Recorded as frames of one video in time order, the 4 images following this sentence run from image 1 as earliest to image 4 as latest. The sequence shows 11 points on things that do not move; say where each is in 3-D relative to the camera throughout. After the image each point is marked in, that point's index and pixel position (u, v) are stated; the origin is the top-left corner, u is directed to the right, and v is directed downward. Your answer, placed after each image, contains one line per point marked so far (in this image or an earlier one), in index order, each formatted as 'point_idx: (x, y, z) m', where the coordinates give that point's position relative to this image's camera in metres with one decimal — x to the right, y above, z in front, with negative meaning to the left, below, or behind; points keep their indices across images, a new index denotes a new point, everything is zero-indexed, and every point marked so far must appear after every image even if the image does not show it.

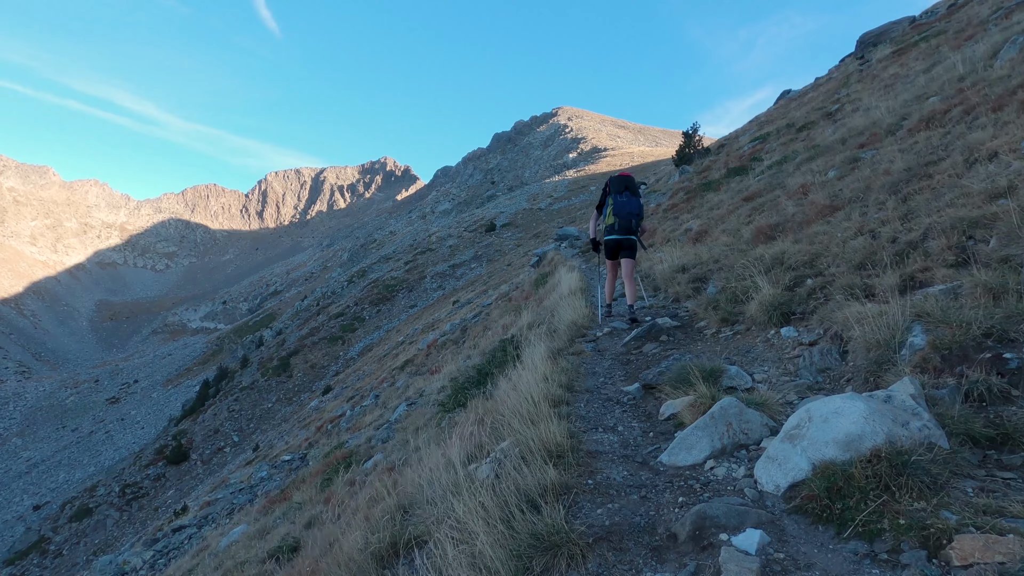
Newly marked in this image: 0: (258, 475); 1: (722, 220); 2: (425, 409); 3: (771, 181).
0: (-9.3, -6.9, +19.1) m
1: (+5.1, +1.7, +12.8) m
2: (-1.7, -2.4, +10.4) m
3: (+6.6, +2.8, +13.4) m
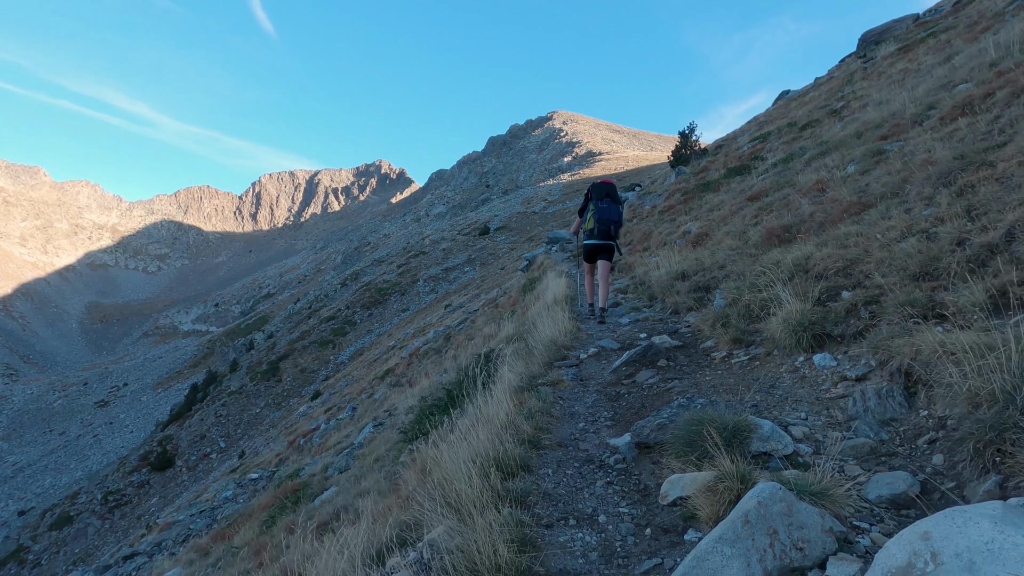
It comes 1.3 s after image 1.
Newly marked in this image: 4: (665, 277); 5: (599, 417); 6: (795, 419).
0: (-9.9, -7.0, +17.8) m
1: (+4.7, +1.5, +11.6) m
2: (-2.1, -2.5, +9.2) m
3: (+6.2, +2.6, +12.3) m
4: (+2.6, +0.2, +9.0) m
5: (+0.7, -1.0, +4.0) m
6: (+1.8, -0.8, +3.3) m
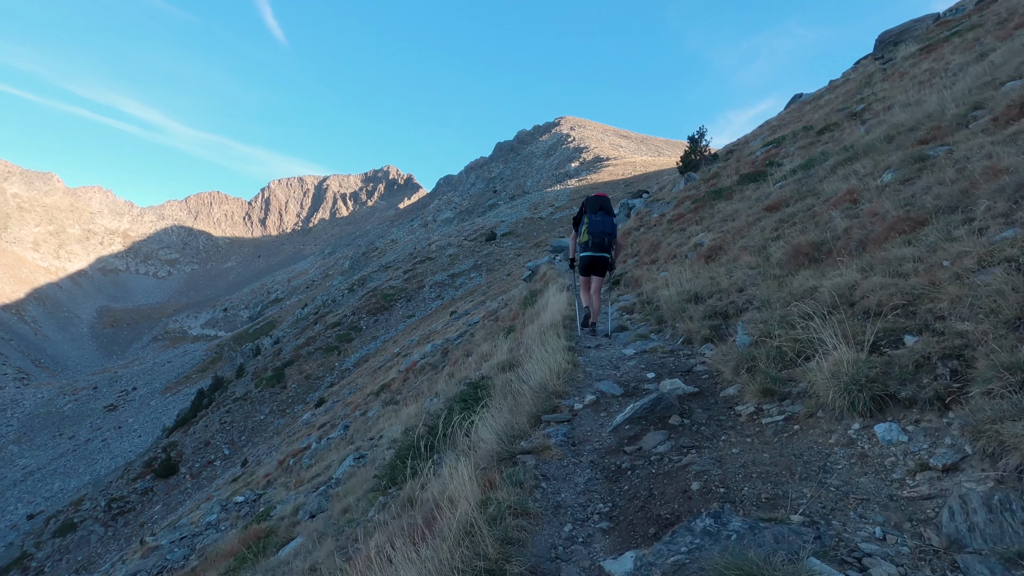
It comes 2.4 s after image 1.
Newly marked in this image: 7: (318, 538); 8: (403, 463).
0: (-9.9, -7.4, +16.8) m
1: (+4.6, +1.1, +10.5) m
2: (-2.2, -2.9, +8.2) m
3: (+6.1, +2.2, +11.2) m
4: (+2.5, -0.2, +8.0) m
5: (+0.5, -1.3, +3.0) m
6: (+1.6, -1.1, +2.3) m
7: (-2.3, -3.0, +6.2) m
8: (-1.4, -2.2, +6.7) m
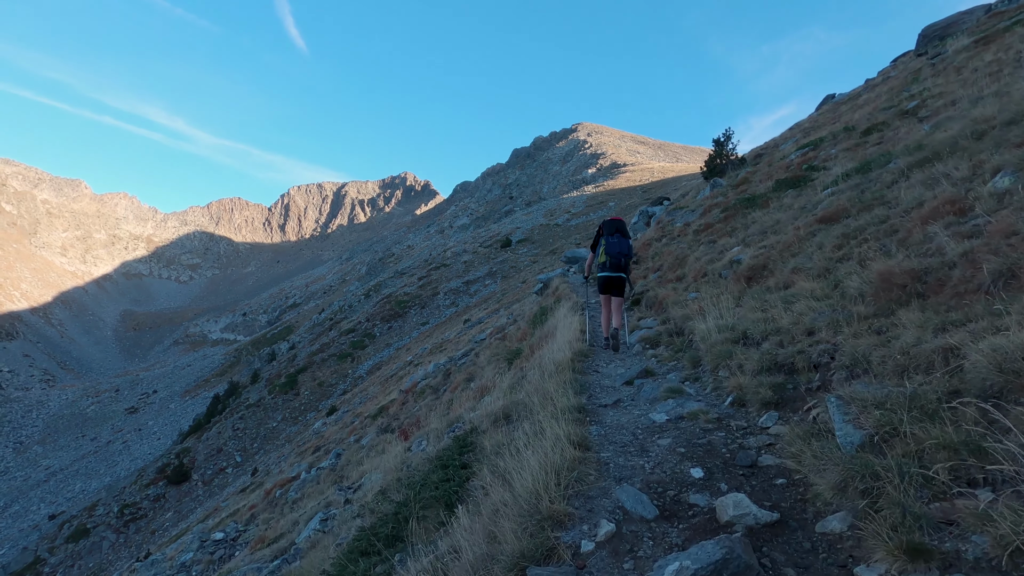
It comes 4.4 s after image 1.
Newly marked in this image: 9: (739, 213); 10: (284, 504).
0: (-9.7, -7.9, +15.3) m
1: (+4.6, +0.6, +8.7) m
2: (-2.3, -3.3, +6.5) m
3: (+6.2, +1.7, +9.4) m
4: (+2.4, -0.6, +6.2) m
5: (+0.2, -1.7, +1.3) m
6: (+1.3, -1.5, +0.5) m
7: (-2.4, -3.3, +4.5) m
8: (-1.5, -2.6, +4.9) m
9: (+6.4, +2.1, +14.6) m
10: (-6.8, -6.2, +14.2) m
